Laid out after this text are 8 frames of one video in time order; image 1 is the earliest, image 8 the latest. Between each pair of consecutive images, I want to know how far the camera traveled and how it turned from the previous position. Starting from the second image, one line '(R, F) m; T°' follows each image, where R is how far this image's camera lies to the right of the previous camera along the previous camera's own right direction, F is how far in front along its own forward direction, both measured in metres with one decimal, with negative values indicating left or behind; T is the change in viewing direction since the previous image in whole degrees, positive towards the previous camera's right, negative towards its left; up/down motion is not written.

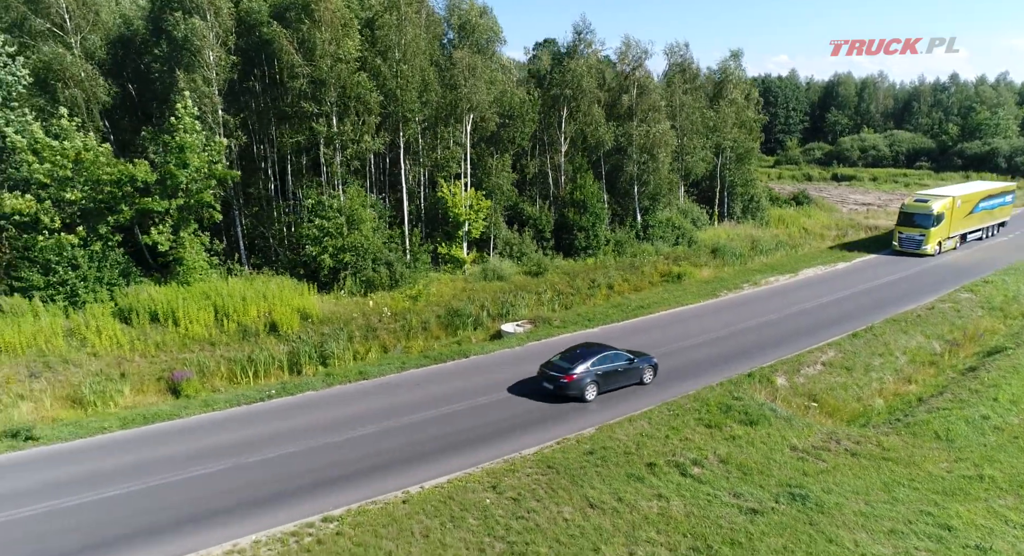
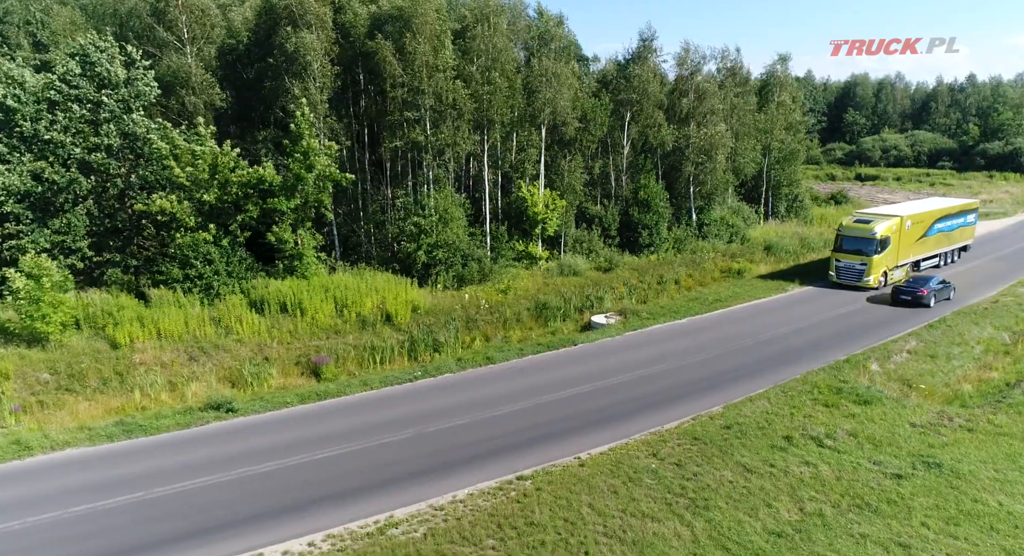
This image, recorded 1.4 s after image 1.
(-3.5, -1.6) m; -1°
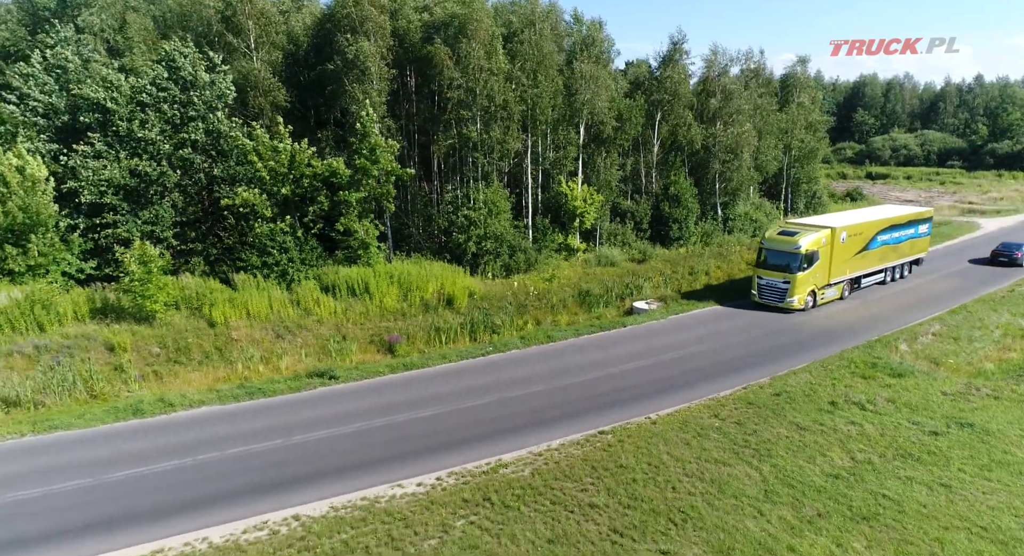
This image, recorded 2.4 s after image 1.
(-1.9, -1.9) m; 0°
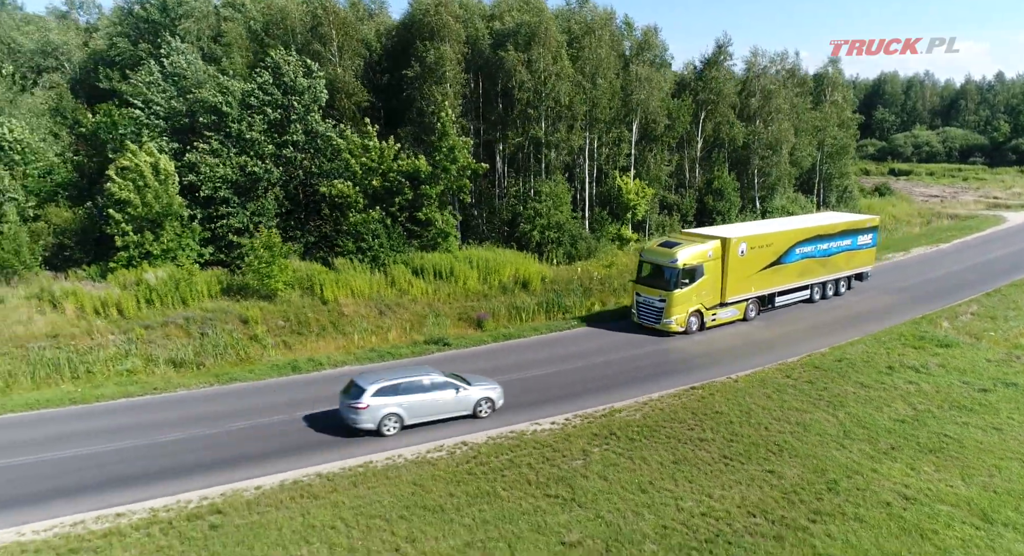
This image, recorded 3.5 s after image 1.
(-2.6, -2.5) m; -1°
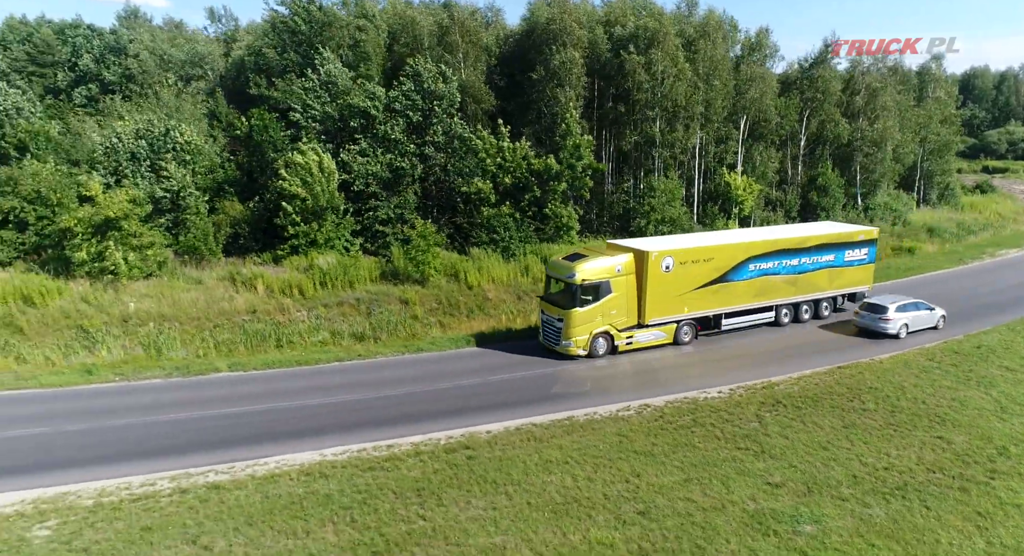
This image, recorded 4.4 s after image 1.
(-3.0, -2.0) m; -5°
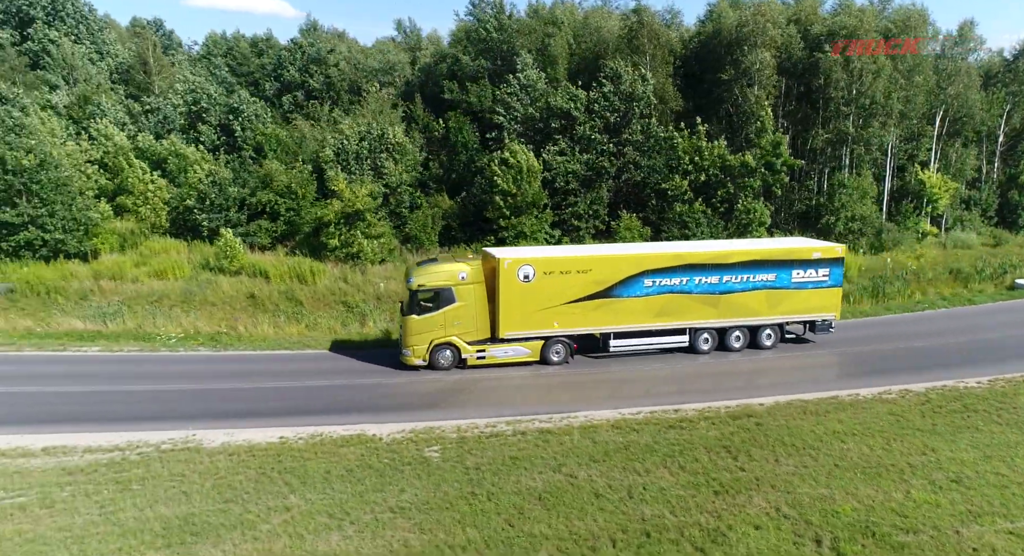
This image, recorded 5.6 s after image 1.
(-3.9, -1.8) m; -10°
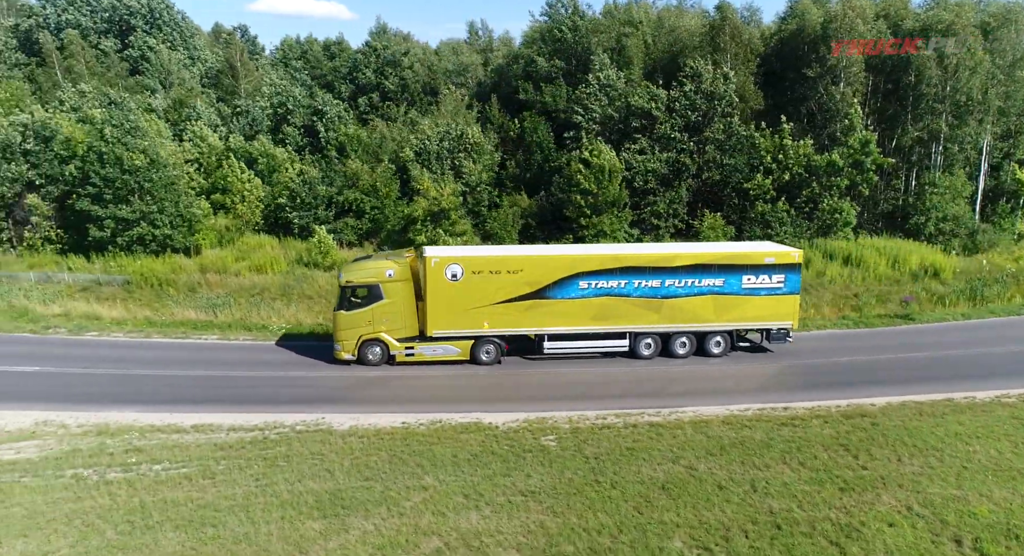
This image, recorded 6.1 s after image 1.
(-1.3, -0.4) m; -5°
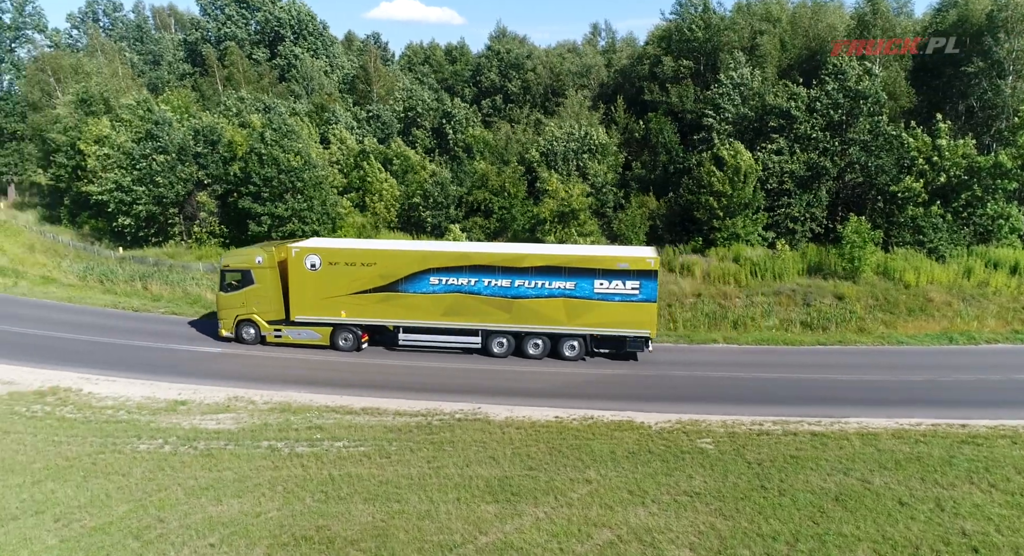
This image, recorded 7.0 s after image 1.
(-1.1, -0.2) m; -9°
